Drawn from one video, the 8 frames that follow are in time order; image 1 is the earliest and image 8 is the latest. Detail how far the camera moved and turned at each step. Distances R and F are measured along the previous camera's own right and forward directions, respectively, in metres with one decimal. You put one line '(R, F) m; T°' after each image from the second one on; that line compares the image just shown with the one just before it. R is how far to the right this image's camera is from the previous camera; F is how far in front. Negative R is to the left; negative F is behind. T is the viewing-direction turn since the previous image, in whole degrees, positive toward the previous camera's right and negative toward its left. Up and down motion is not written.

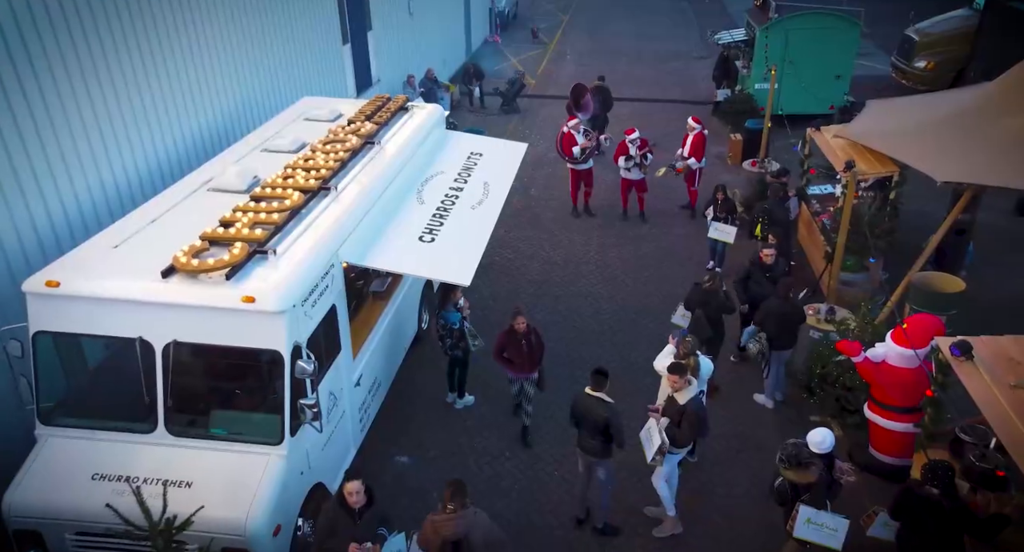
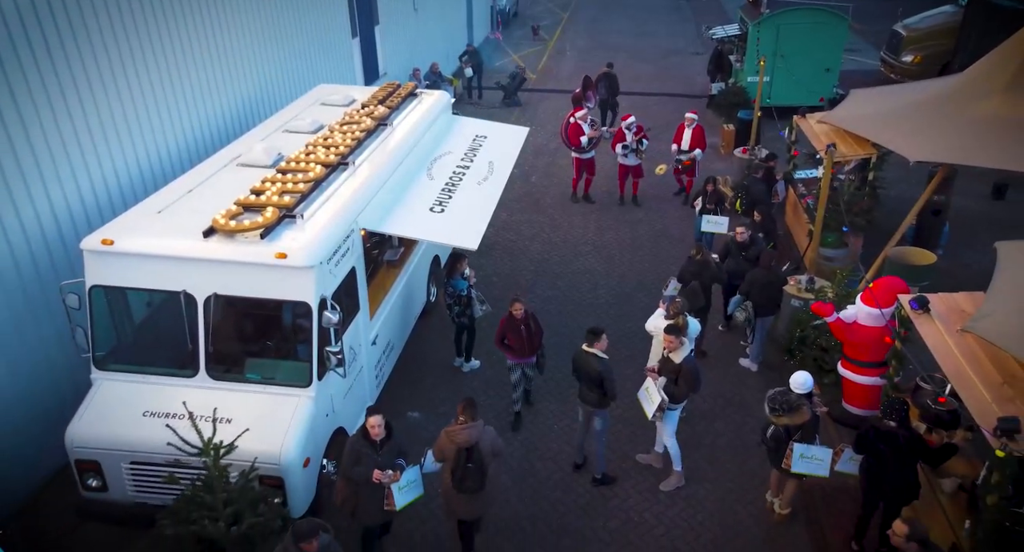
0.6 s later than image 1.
(0.0, -0.7) m; 0°
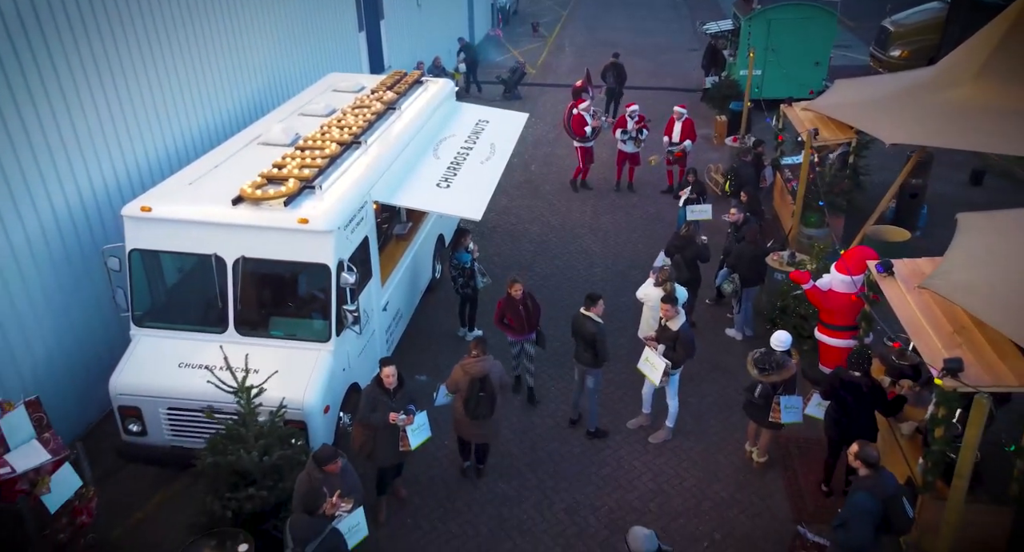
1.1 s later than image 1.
(0.0, -0.6) m; 0°
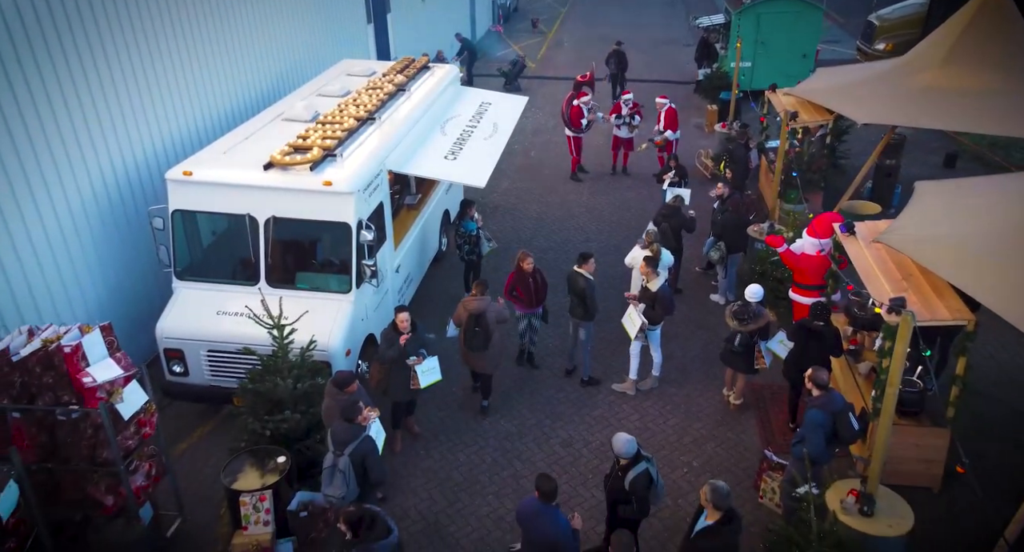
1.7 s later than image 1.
(0.0, -0.8) m; 0°
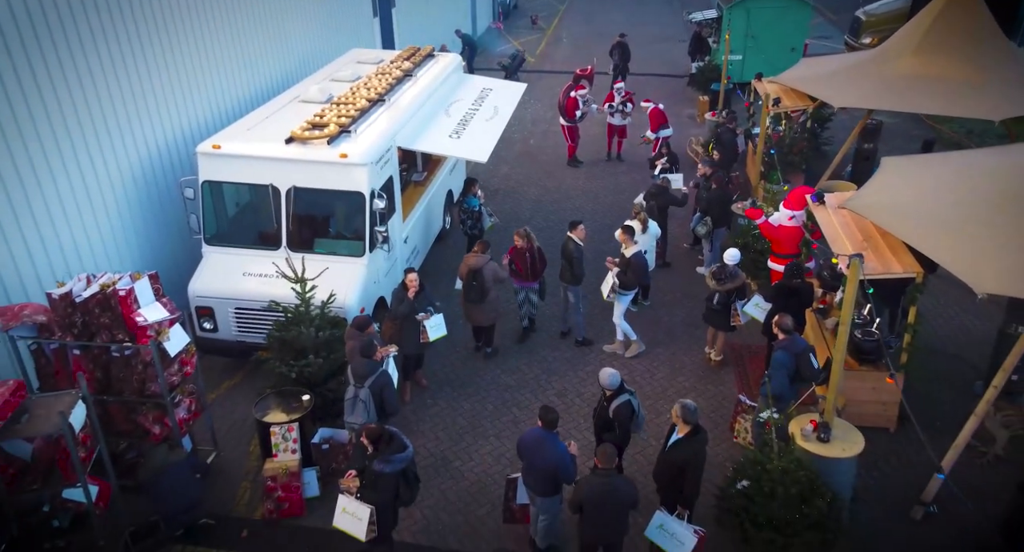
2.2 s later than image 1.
(0.0, -0.8) m; 0°
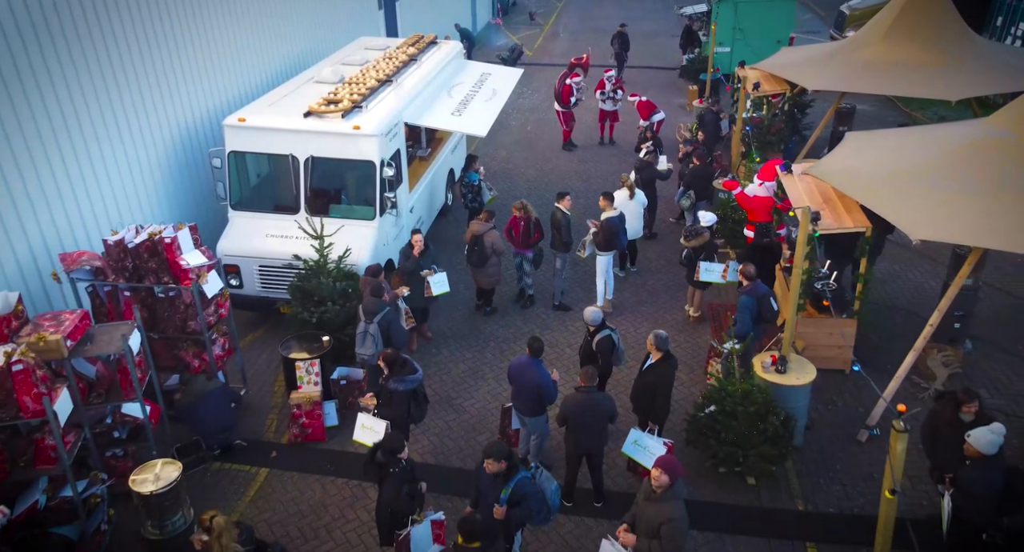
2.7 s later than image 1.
(0.0, -0.9) m; 0°
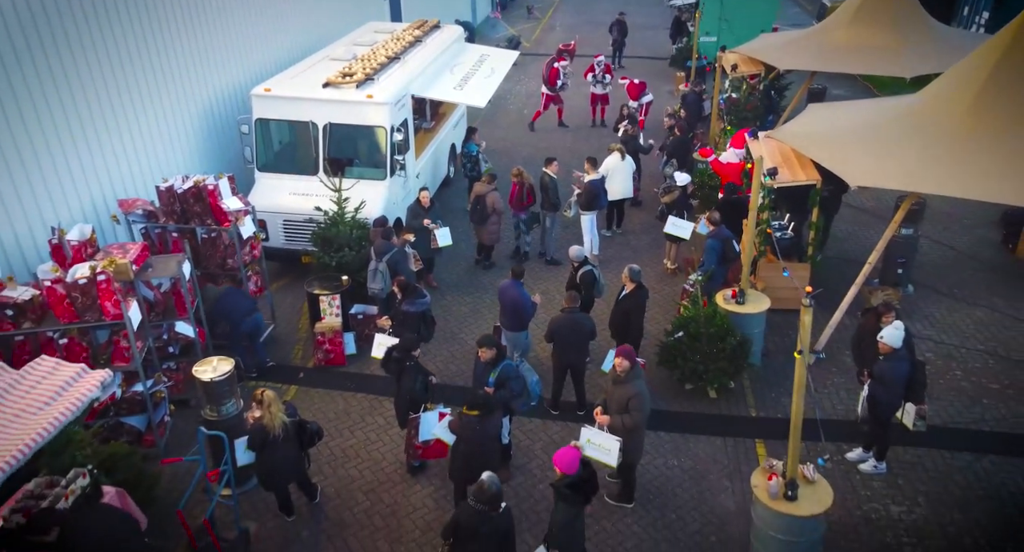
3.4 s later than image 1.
(0.0, -1.1) m; 0°
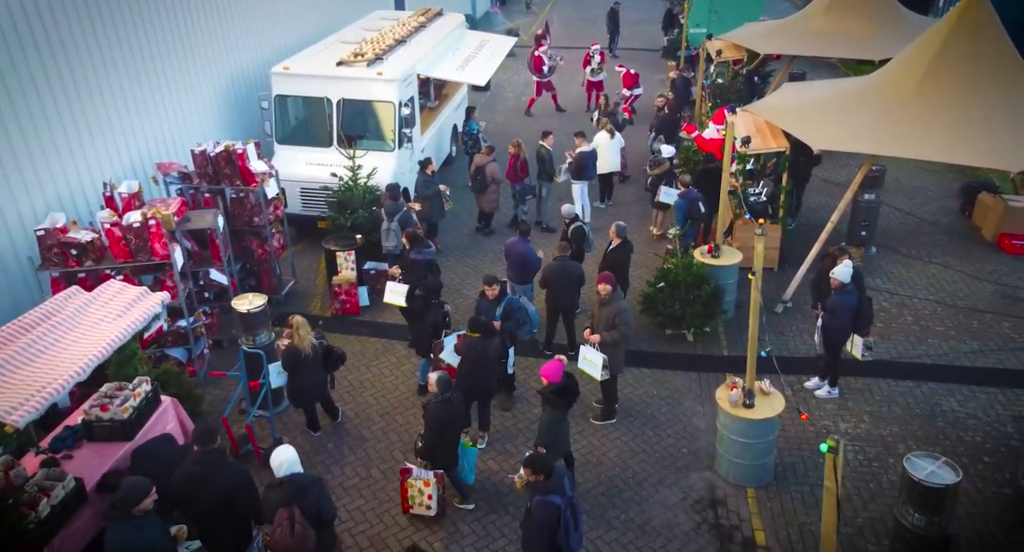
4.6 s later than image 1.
(0.0, -0.9) m; 0°
